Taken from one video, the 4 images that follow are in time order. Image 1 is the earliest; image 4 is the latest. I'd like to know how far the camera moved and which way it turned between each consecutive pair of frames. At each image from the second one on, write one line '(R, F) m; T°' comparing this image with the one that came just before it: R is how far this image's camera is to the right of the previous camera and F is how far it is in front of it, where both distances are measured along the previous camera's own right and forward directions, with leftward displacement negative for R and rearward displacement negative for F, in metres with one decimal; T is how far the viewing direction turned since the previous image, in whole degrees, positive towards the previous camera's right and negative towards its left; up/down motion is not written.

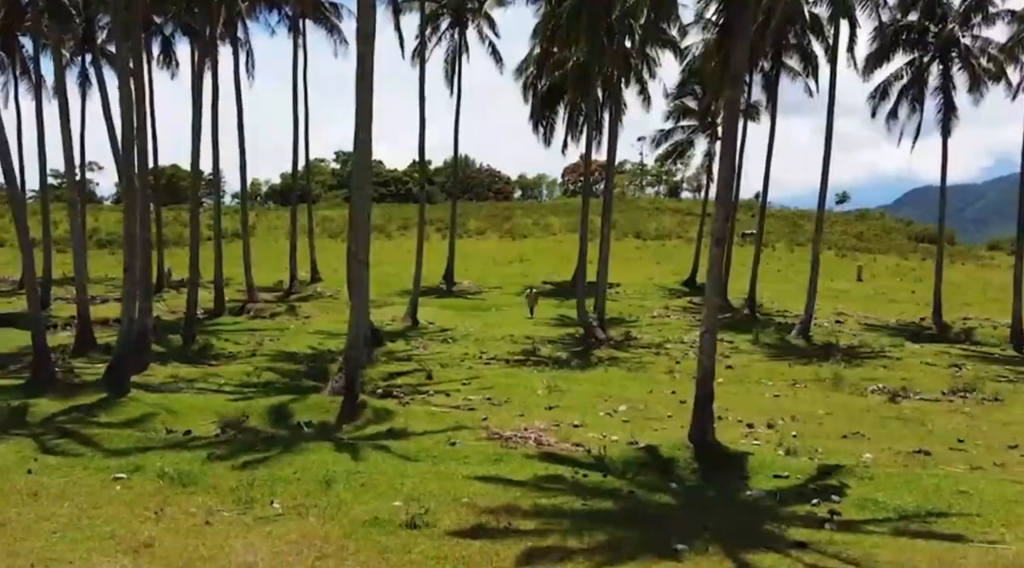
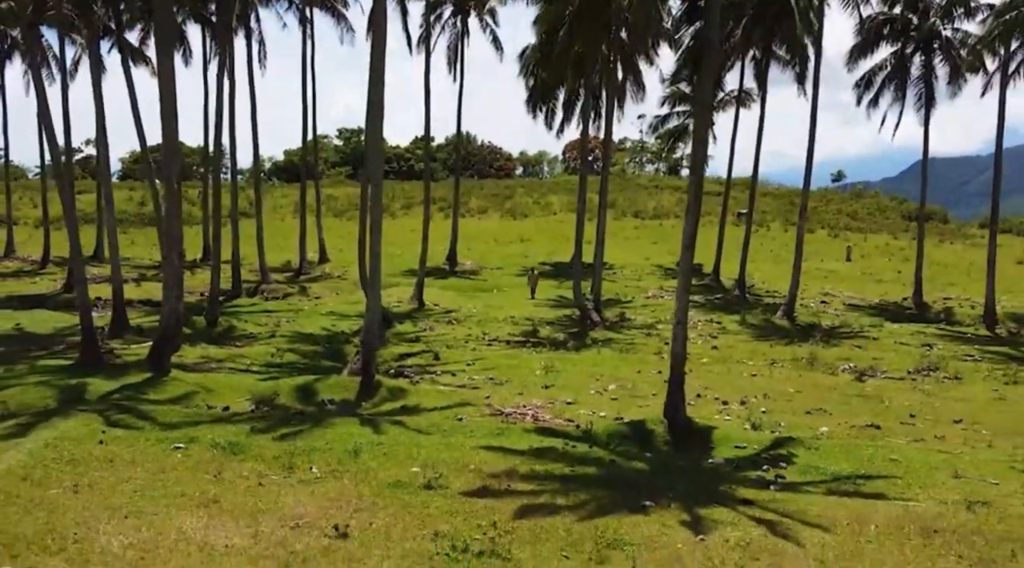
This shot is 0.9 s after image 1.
(0.0, -1.9) m; 0°
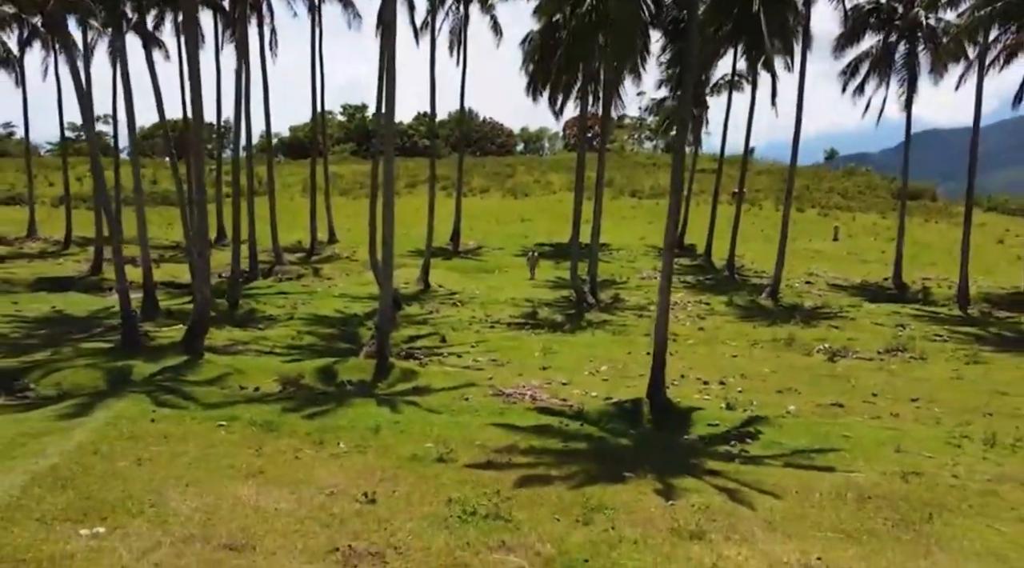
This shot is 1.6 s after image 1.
(0.0, -1.7) m; 0°
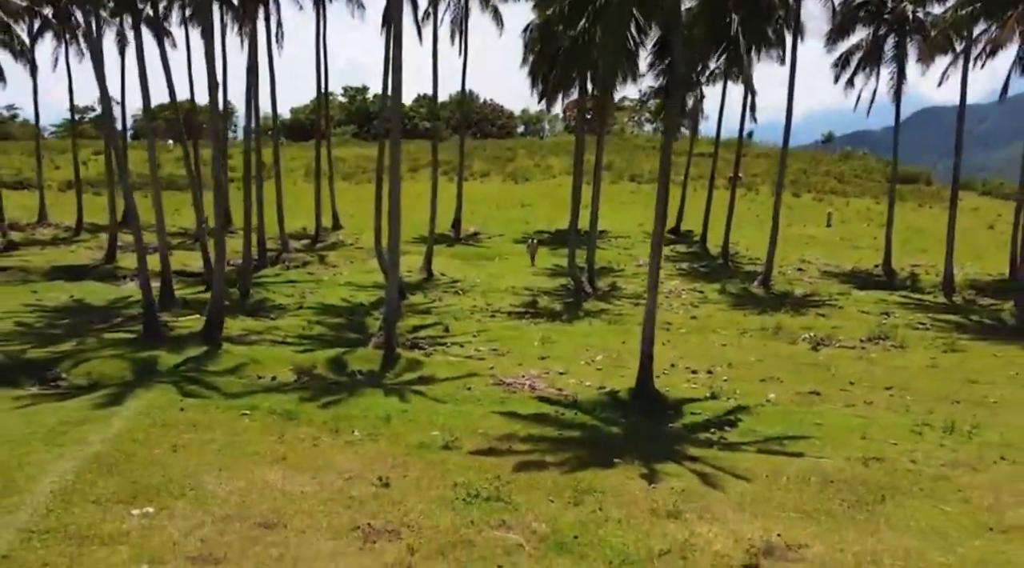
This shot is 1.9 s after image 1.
(0.0, -1.3) m; 0°
